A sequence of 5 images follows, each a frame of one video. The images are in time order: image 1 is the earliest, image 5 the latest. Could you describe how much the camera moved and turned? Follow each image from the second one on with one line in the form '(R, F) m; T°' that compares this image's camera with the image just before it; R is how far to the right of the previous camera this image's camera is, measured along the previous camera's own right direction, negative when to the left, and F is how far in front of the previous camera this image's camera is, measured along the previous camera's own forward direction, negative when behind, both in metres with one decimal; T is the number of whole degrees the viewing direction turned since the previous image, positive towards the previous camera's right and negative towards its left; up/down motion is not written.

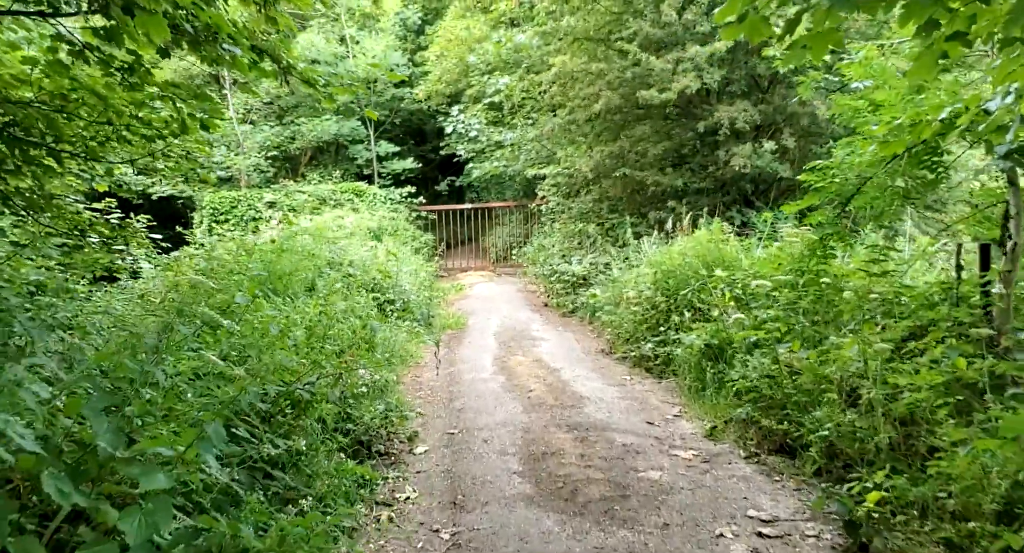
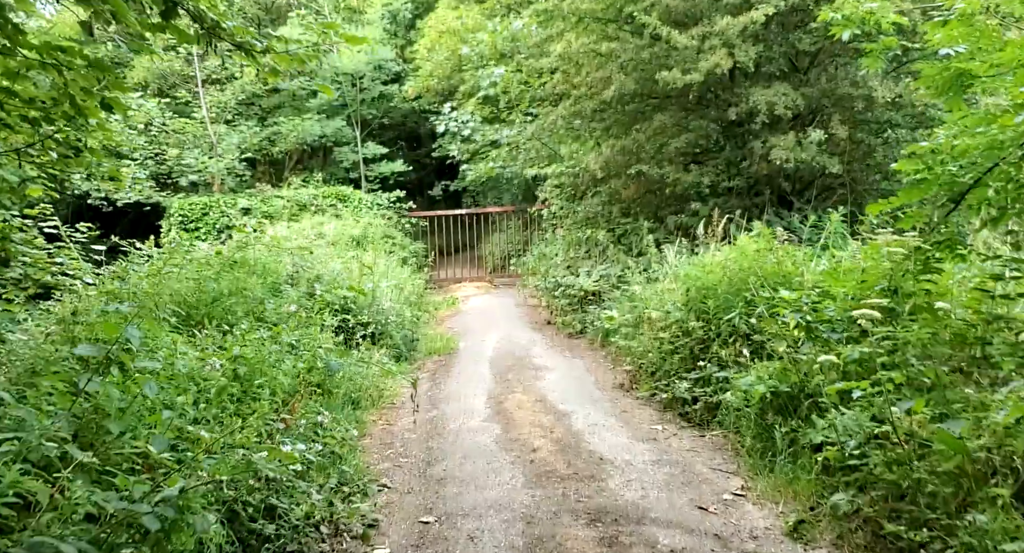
(0.0, +1.5) m; 0°
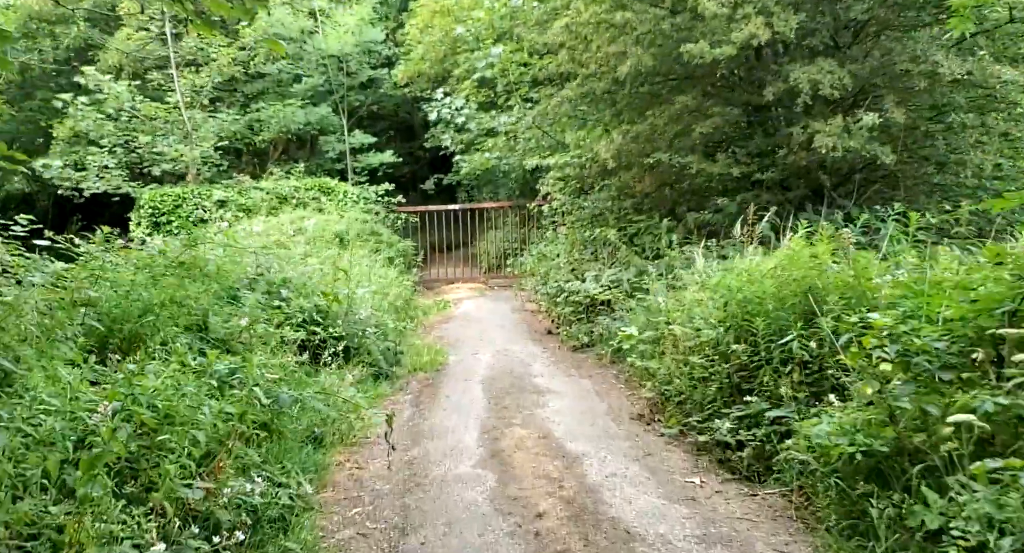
(0.0, +1.1) m; 0°
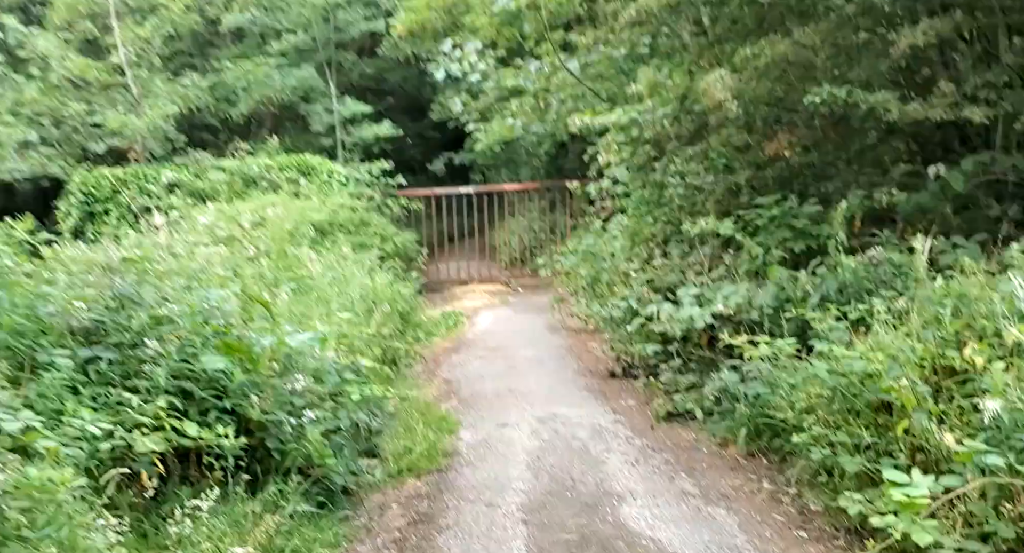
(-0.2, +3.2) m; -1°
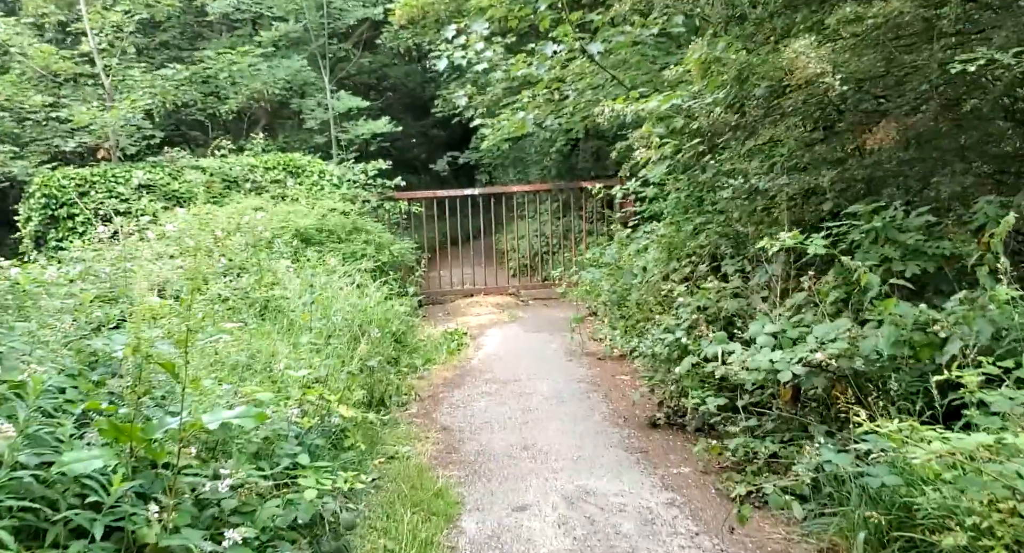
(-0.1, +1.2) m; 0°
